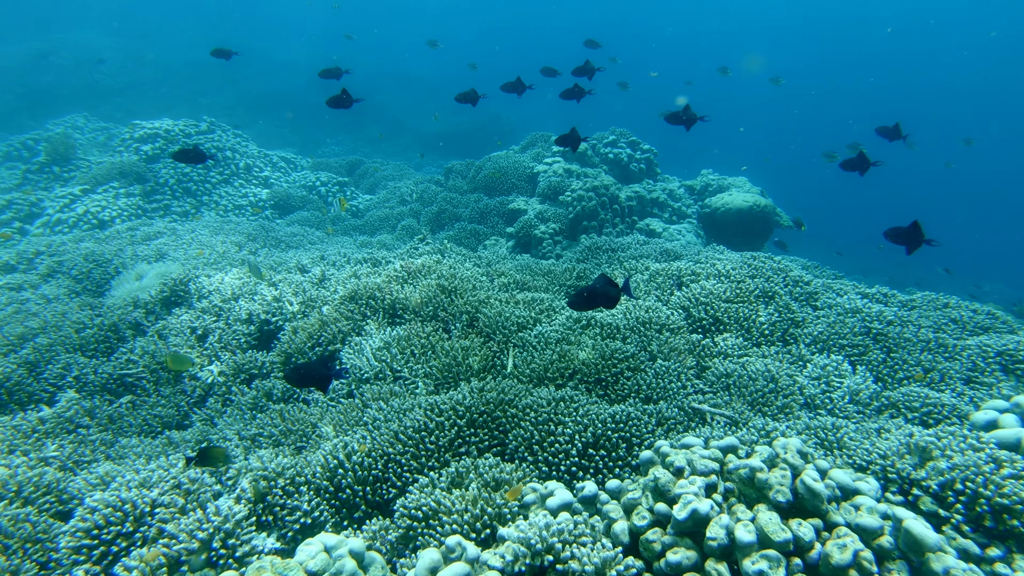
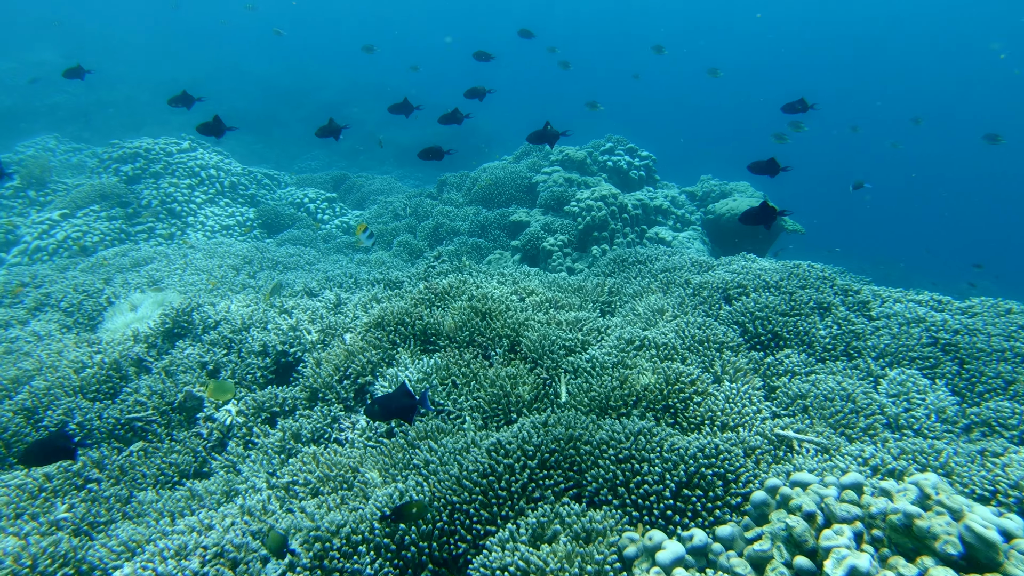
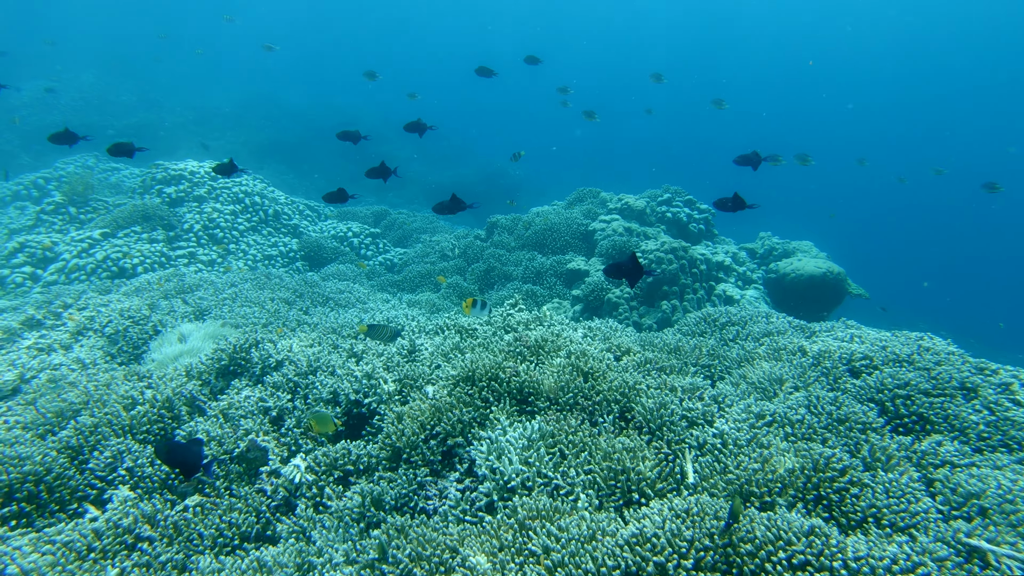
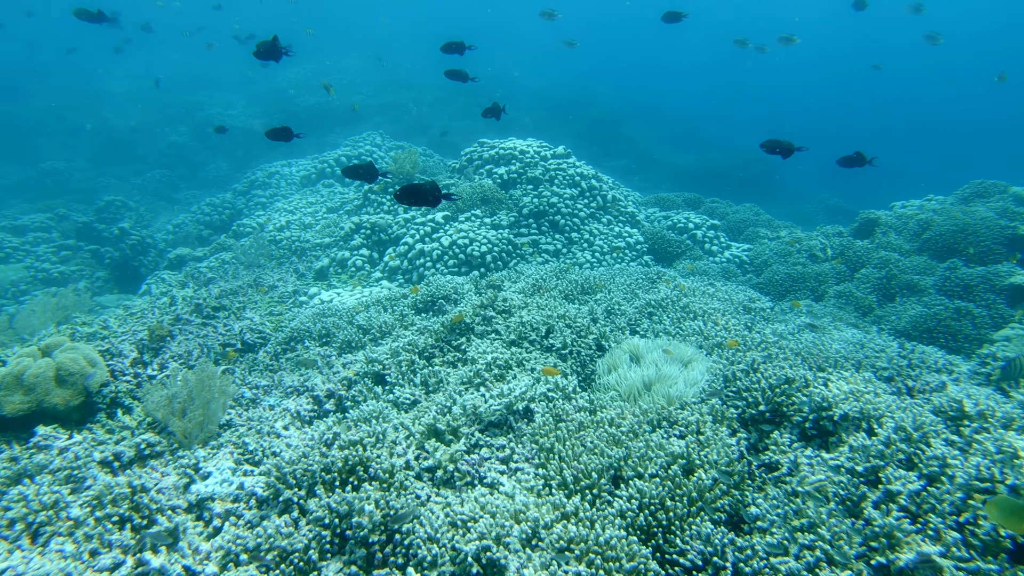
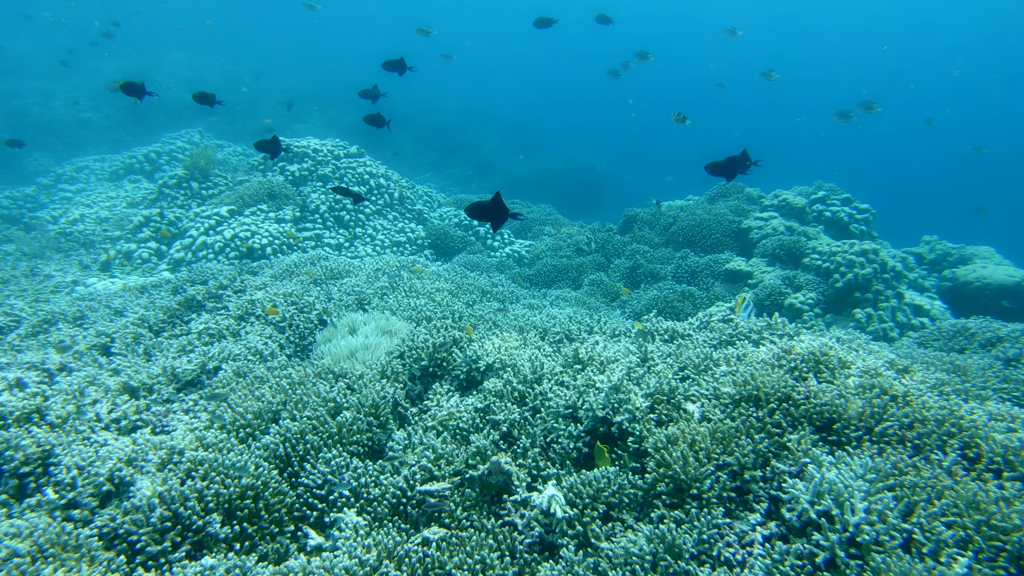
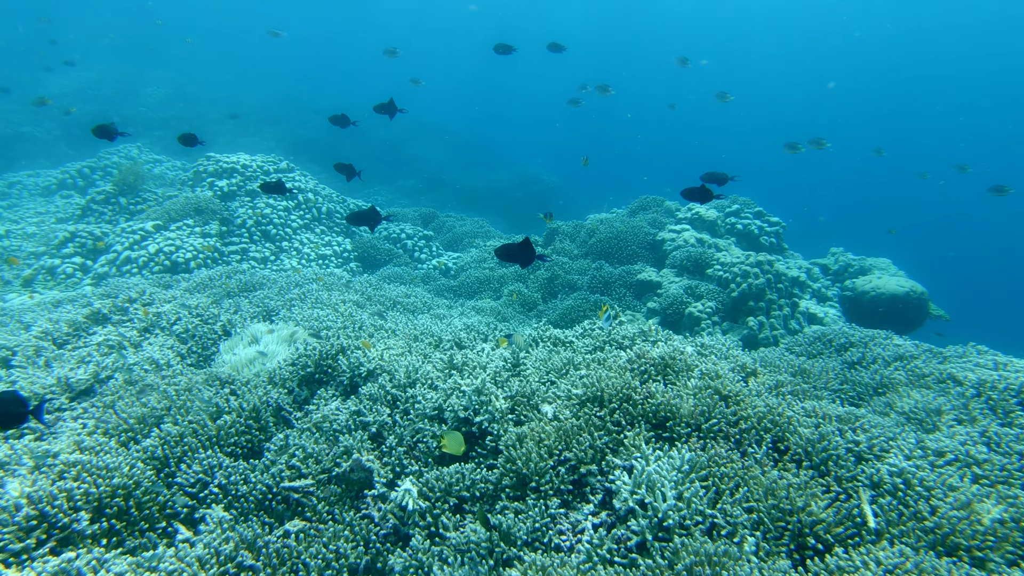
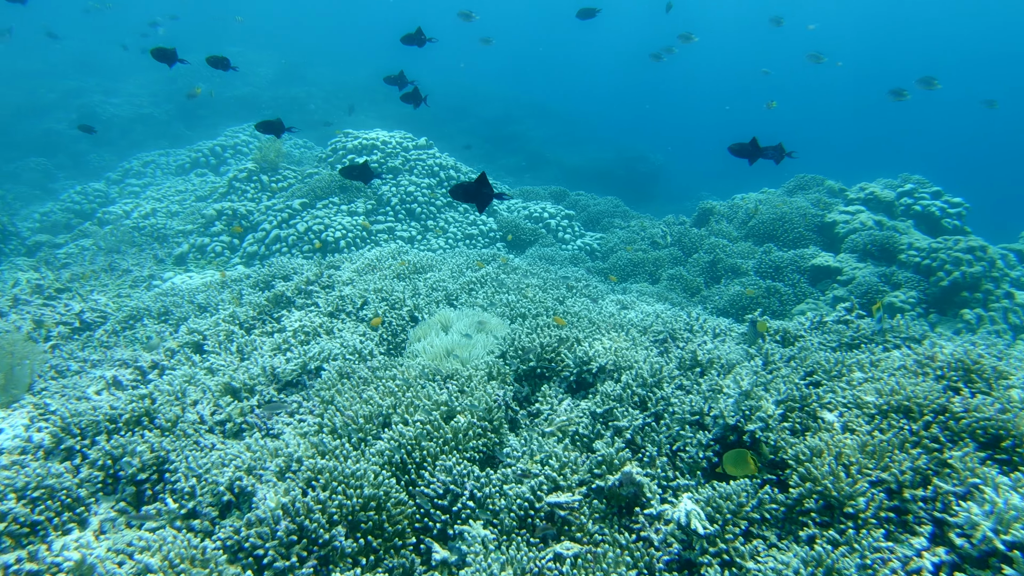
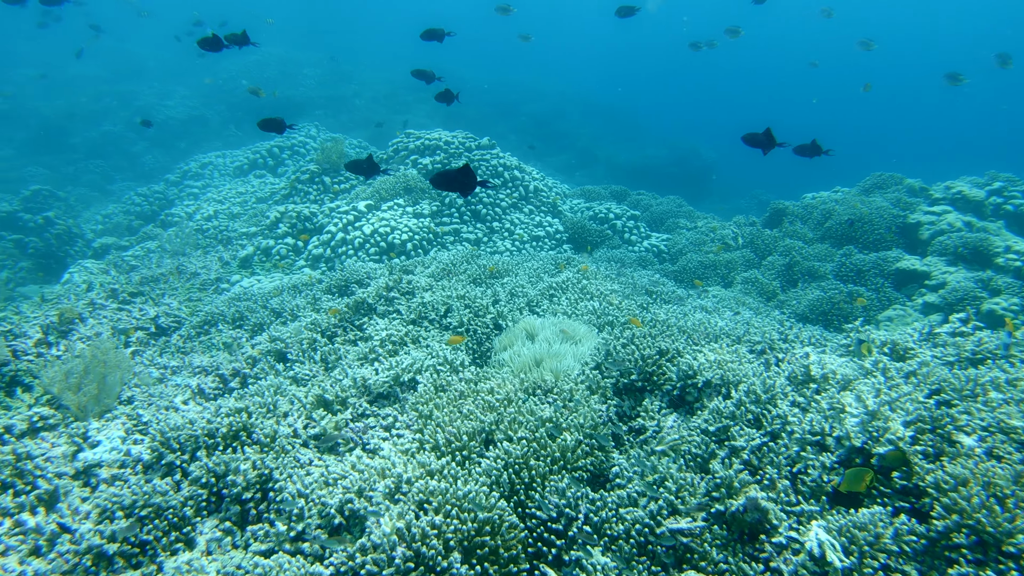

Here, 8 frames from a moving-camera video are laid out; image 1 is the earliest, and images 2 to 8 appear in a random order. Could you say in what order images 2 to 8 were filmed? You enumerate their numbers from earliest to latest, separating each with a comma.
2, 3, 6, 5, 7, 8, 4
